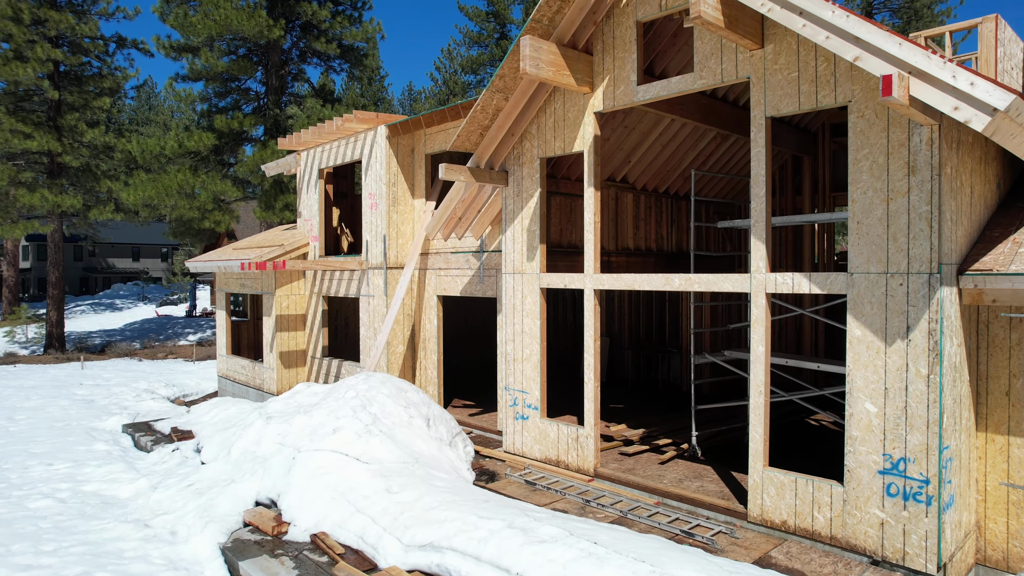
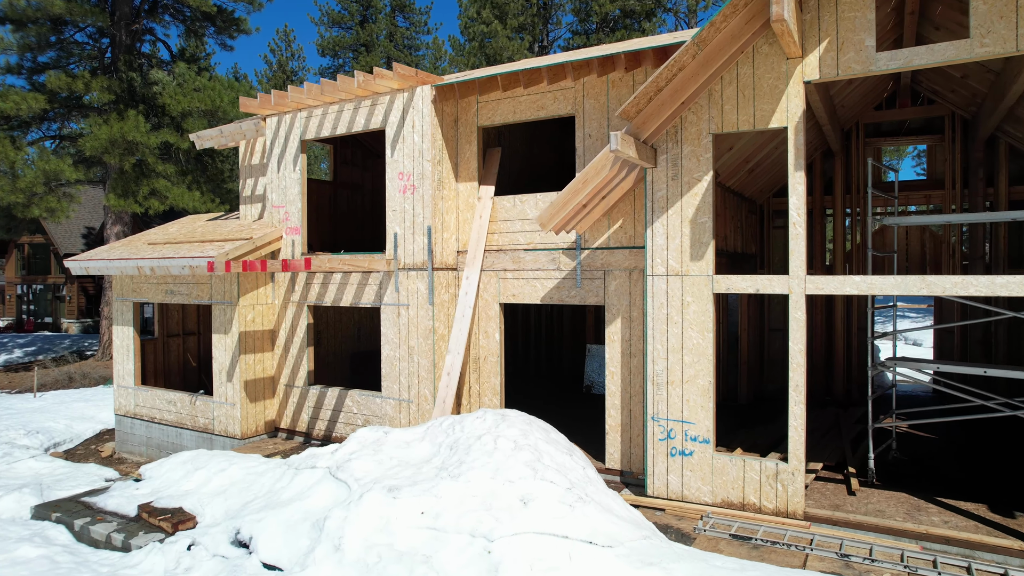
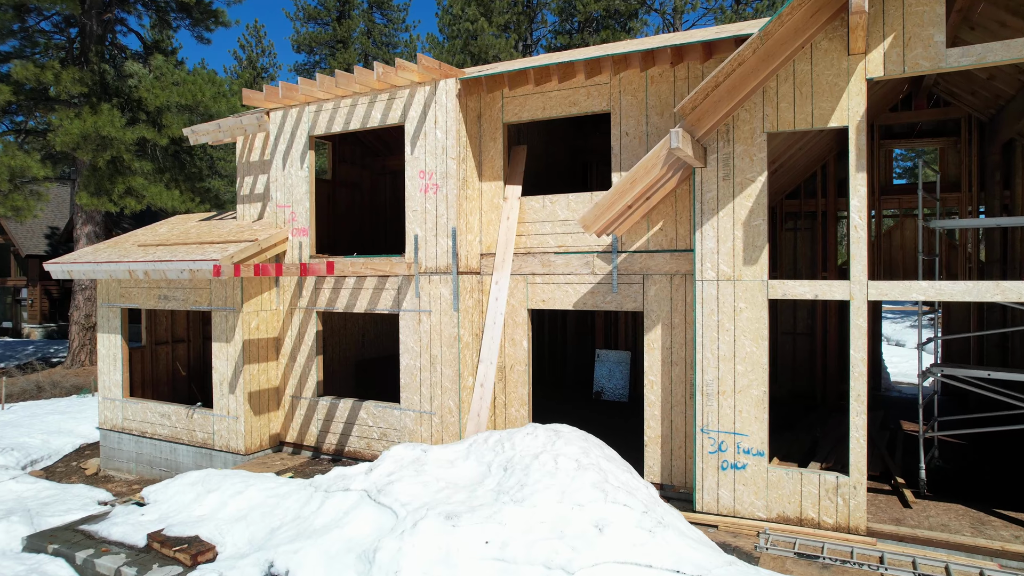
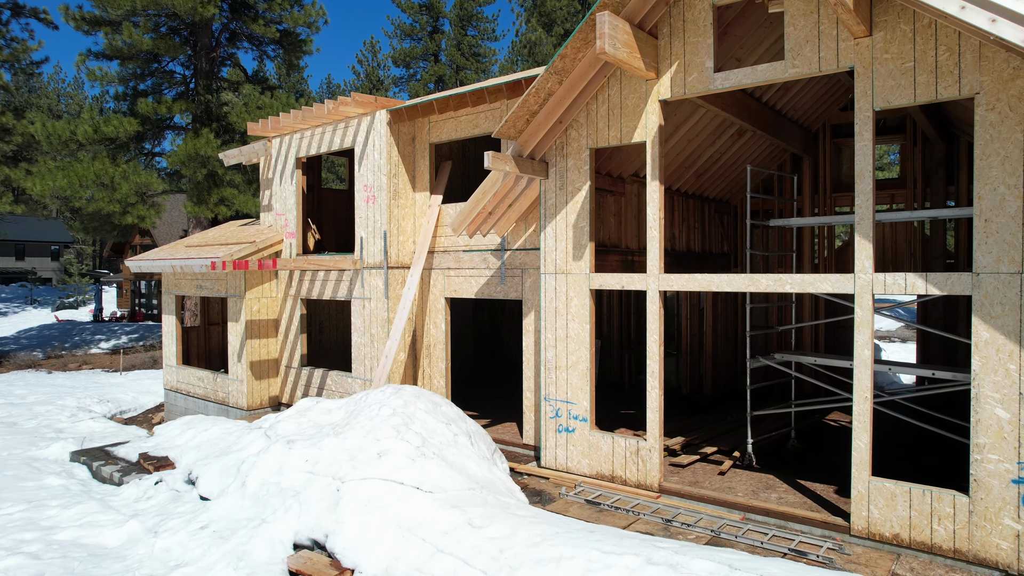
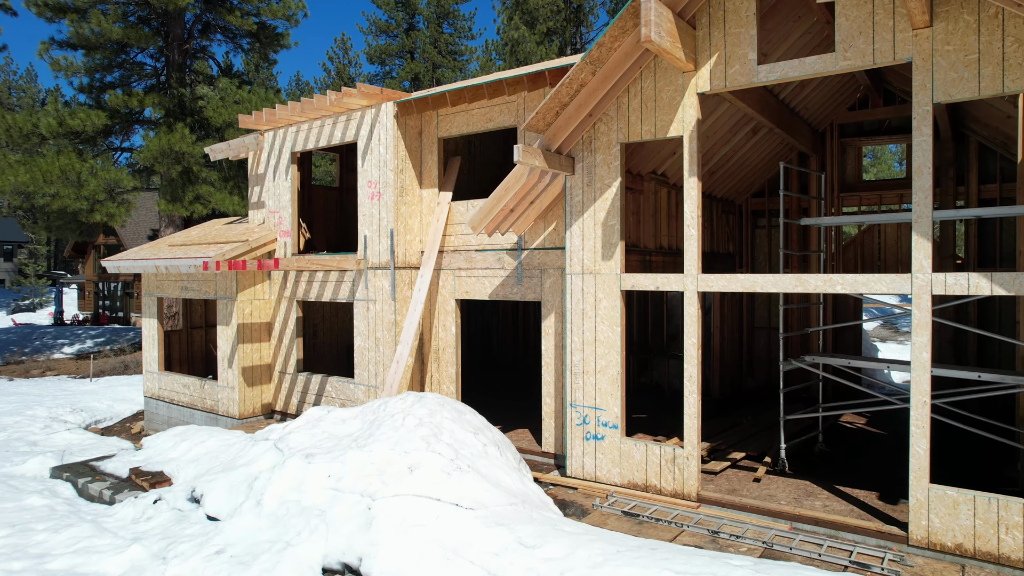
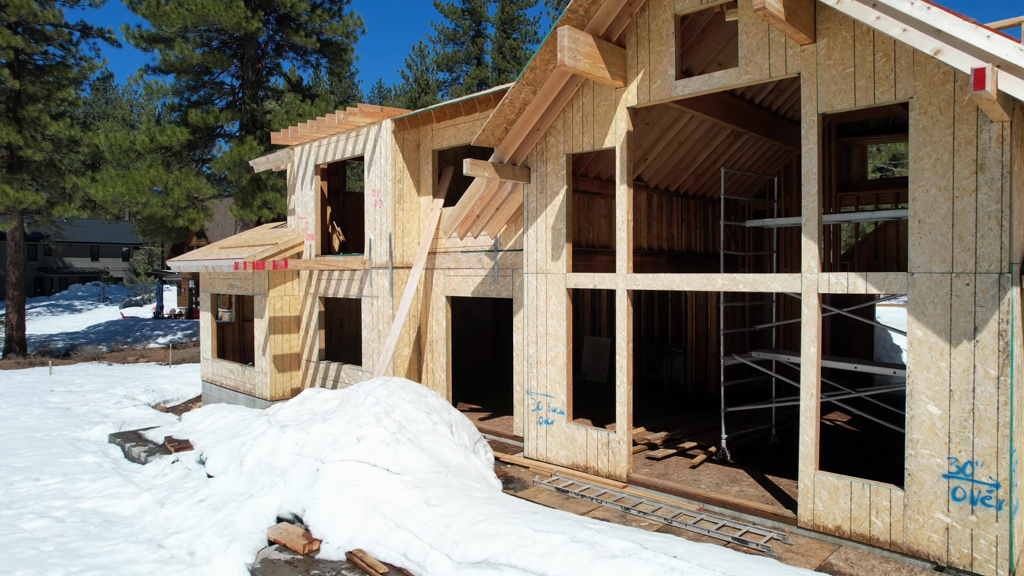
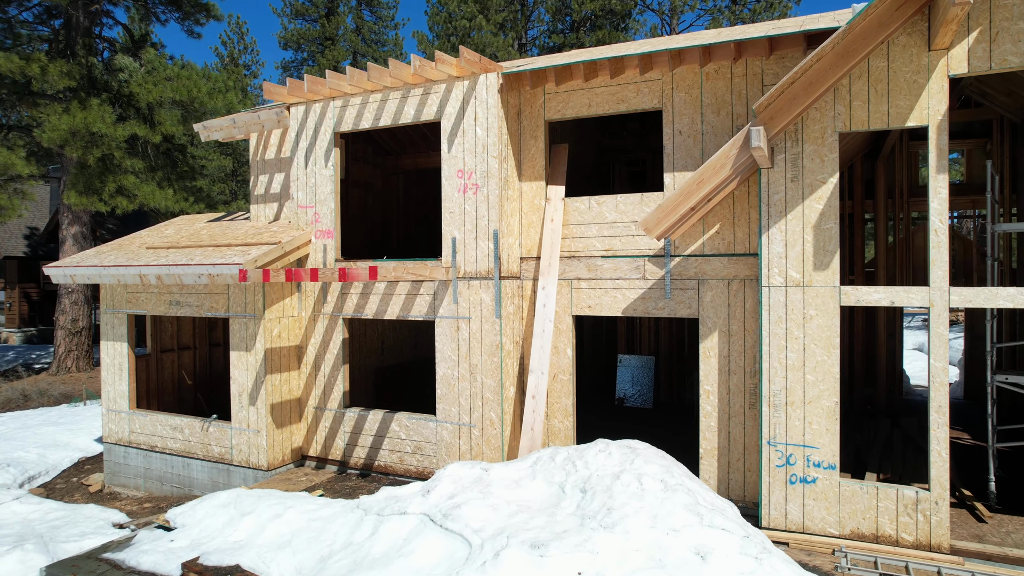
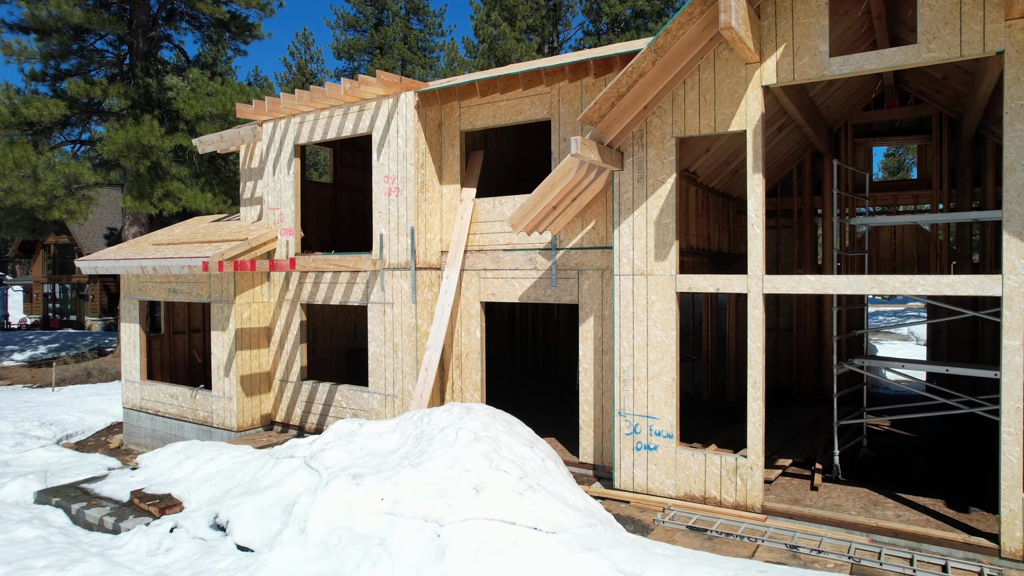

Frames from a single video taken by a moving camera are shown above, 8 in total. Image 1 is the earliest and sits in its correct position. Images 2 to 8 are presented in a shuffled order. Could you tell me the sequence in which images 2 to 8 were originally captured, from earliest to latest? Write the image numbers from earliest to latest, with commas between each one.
6, 4, 5, 8, 2, 3, 7
